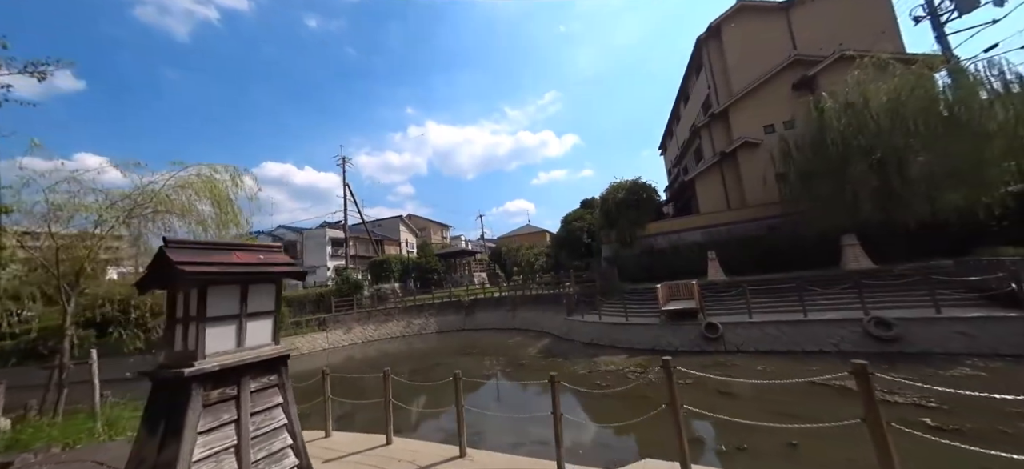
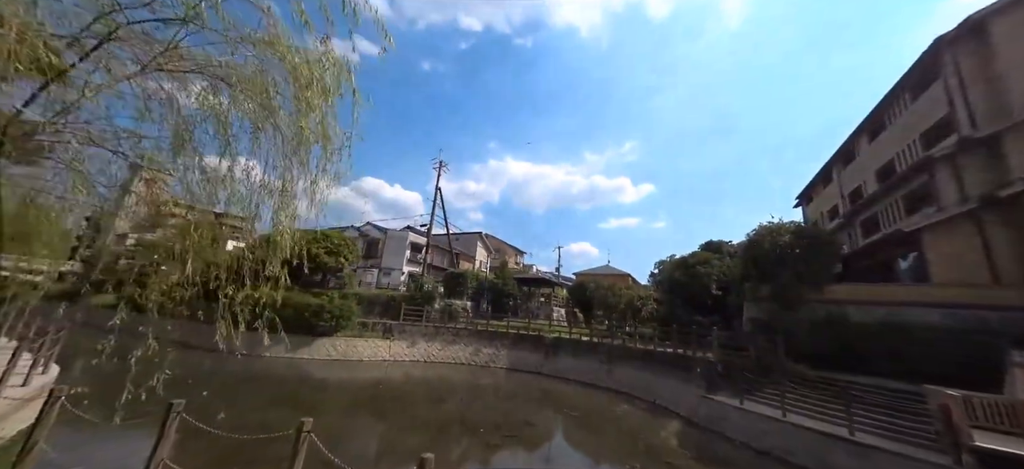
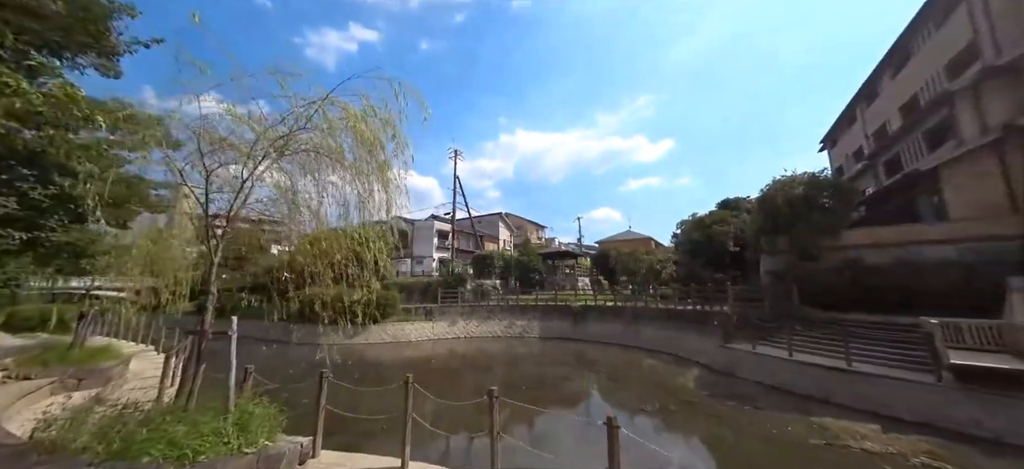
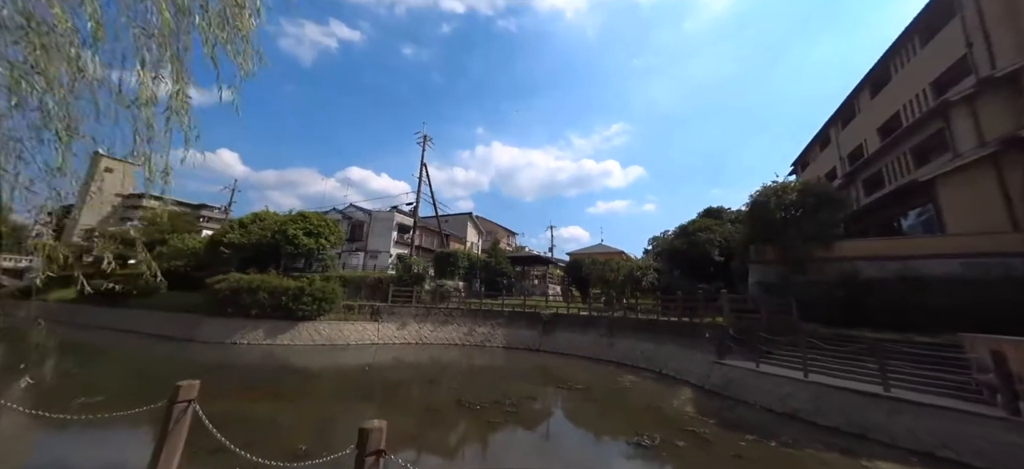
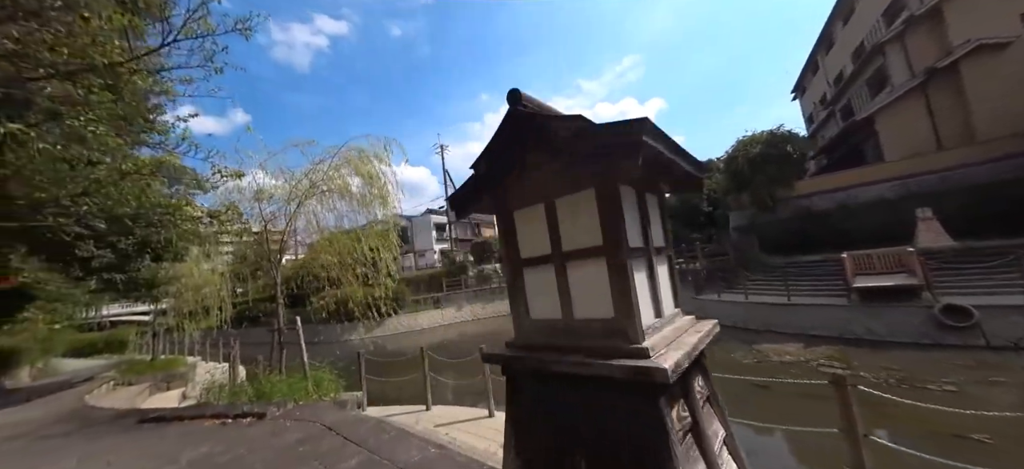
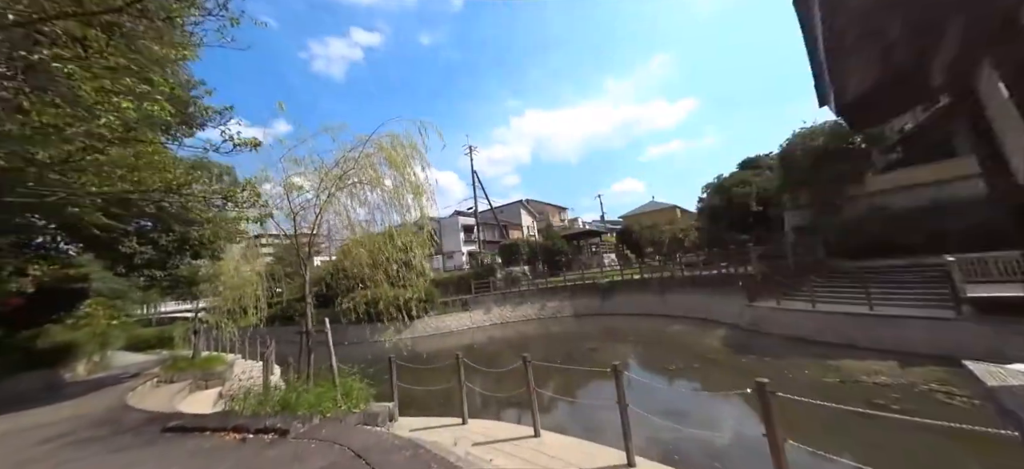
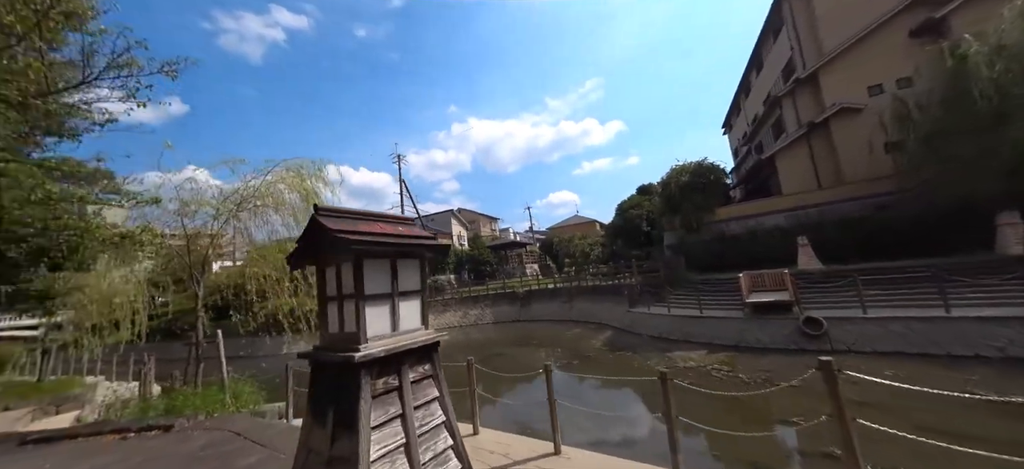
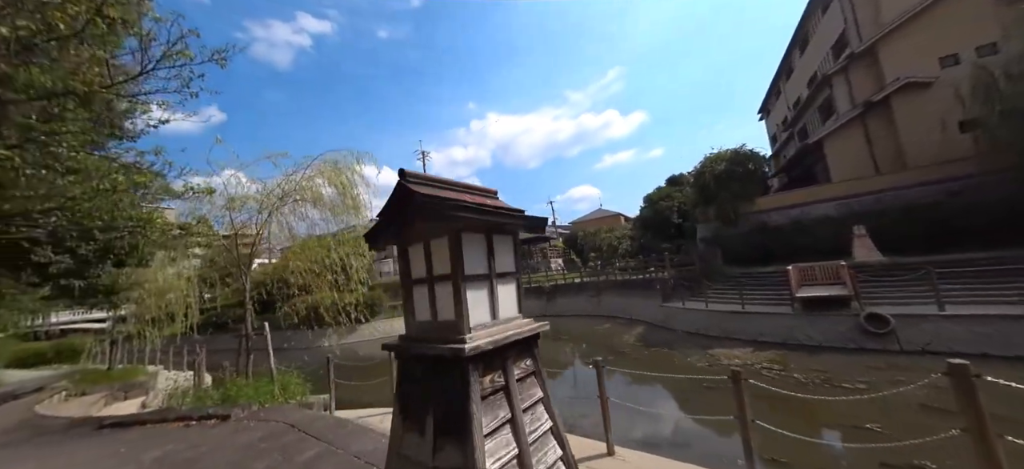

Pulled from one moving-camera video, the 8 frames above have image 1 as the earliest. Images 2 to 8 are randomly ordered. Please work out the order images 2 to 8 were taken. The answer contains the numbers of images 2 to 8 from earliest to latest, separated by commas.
7, 8, 5, 6, 3, 2, 4
